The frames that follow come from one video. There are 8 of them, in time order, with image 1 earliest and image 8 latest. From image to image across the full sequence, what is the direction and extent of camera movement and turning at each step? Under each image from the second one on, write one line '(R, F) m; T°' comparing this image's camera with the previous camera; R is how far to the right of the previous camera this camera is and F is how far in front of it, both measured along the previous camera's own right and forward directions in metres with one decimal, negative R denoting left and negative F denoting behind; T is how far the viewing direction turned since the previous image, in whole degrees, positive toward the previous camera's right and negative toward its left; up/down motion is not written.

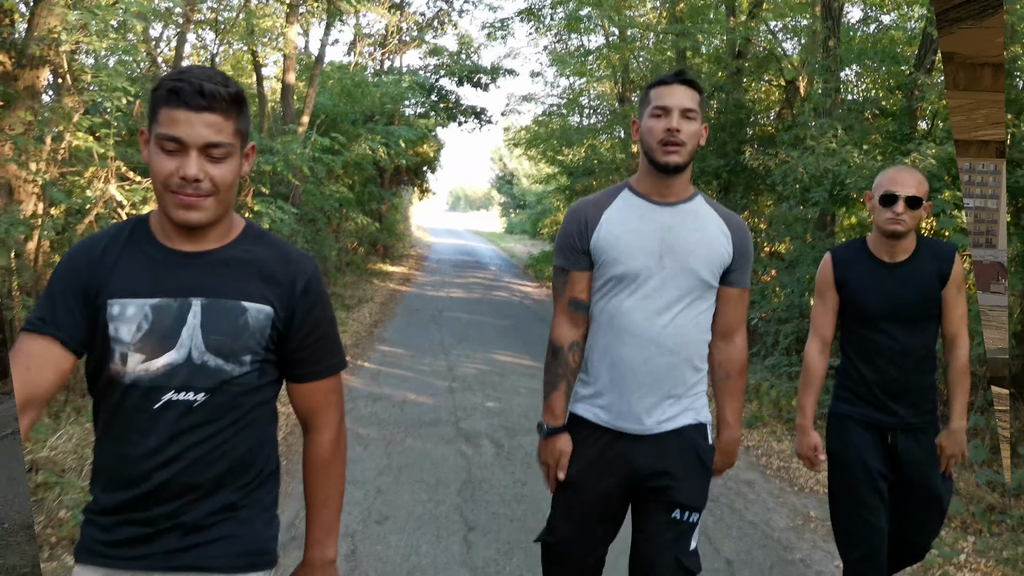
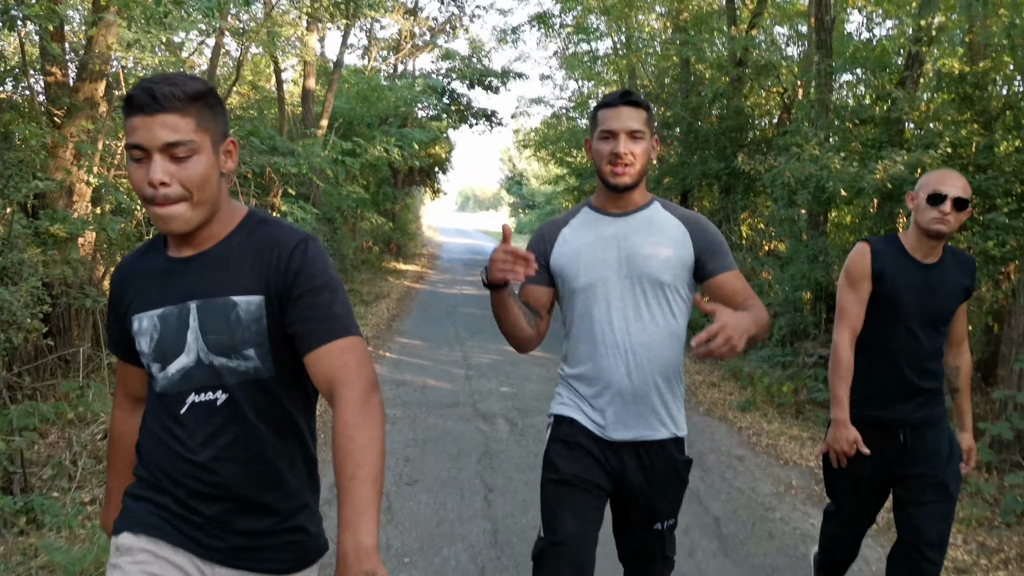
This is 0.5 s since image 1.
(0.0, -0.6) m; -1°
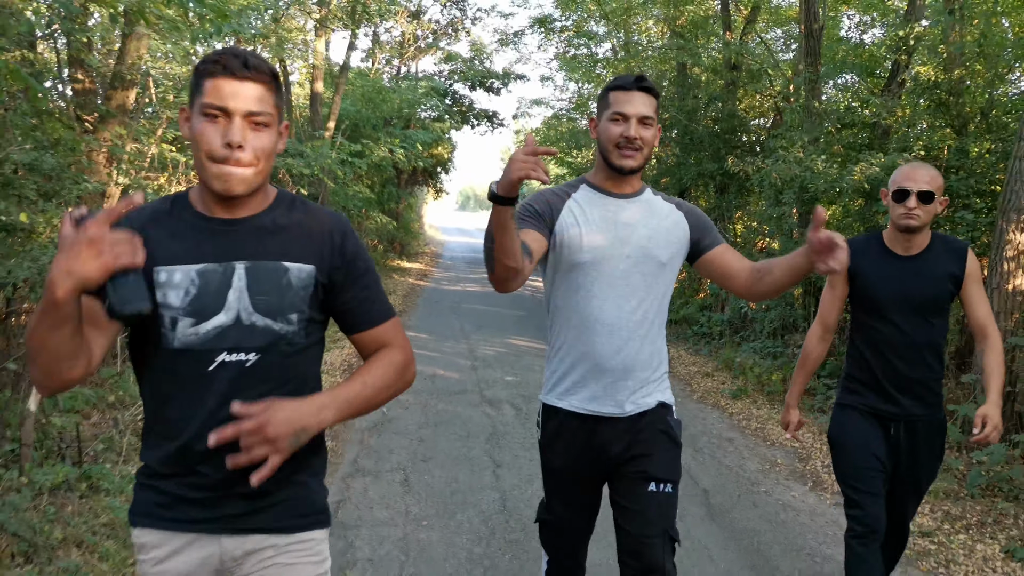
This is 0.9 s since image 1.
(0.0, -0.4) m; 0°
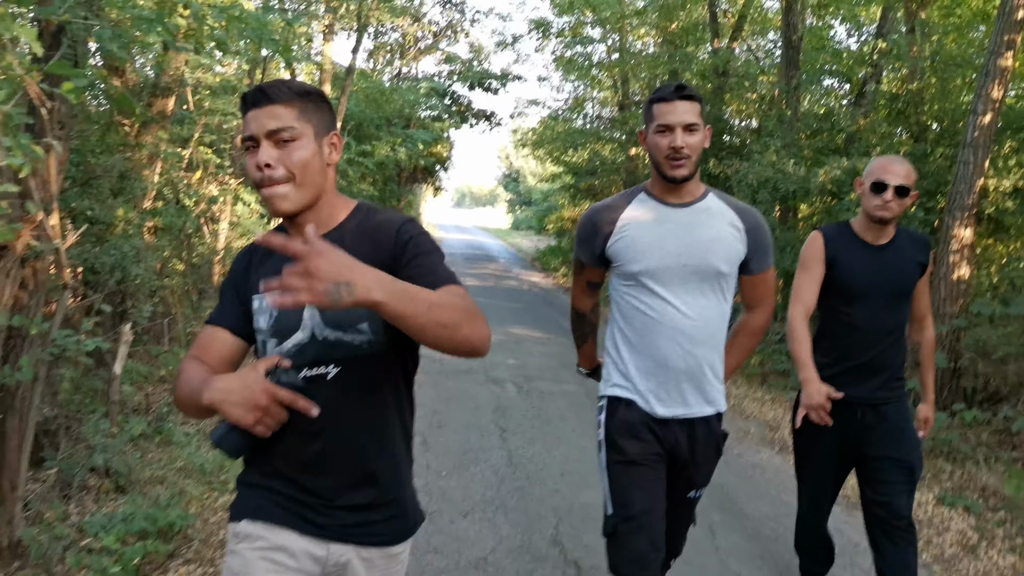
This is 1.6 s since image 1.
(-0.1, -0.8) m; 0°
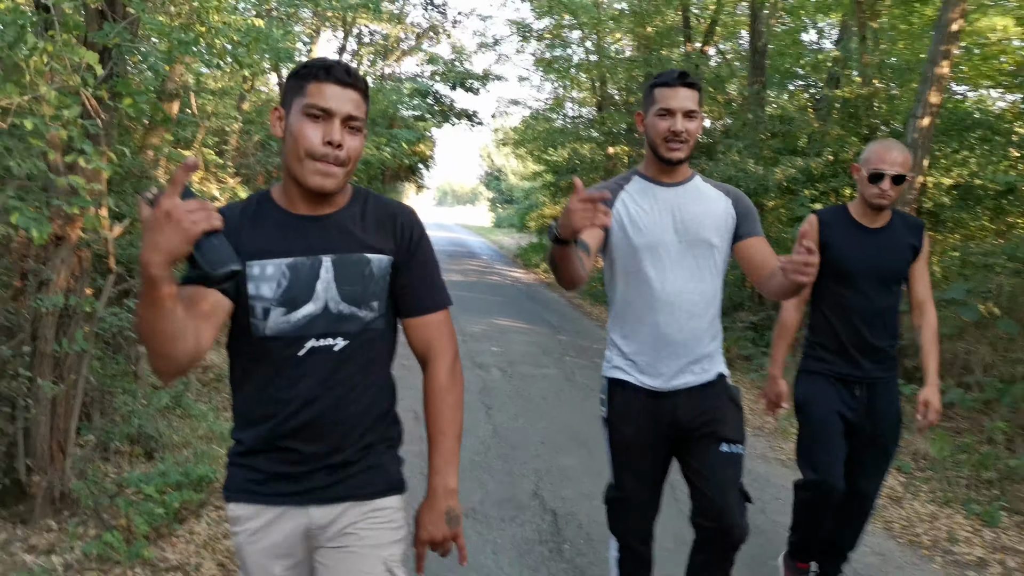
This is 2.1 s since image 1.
(0.0, -0.6) m; +1°
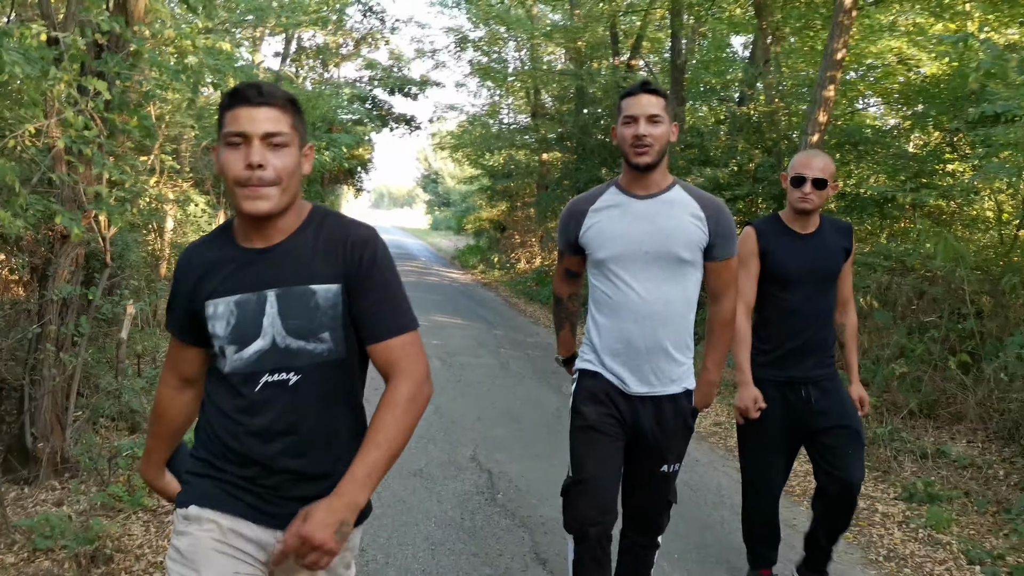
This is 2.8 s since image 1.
(0.0, -0.8) m; +4°
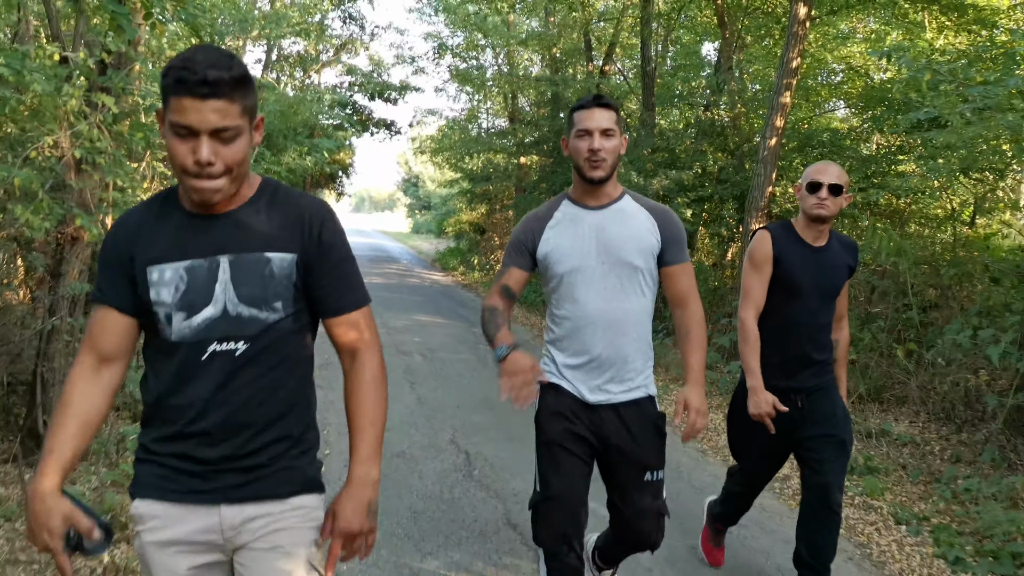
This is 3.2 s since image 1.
(+0.1, -0.5) m; +1°
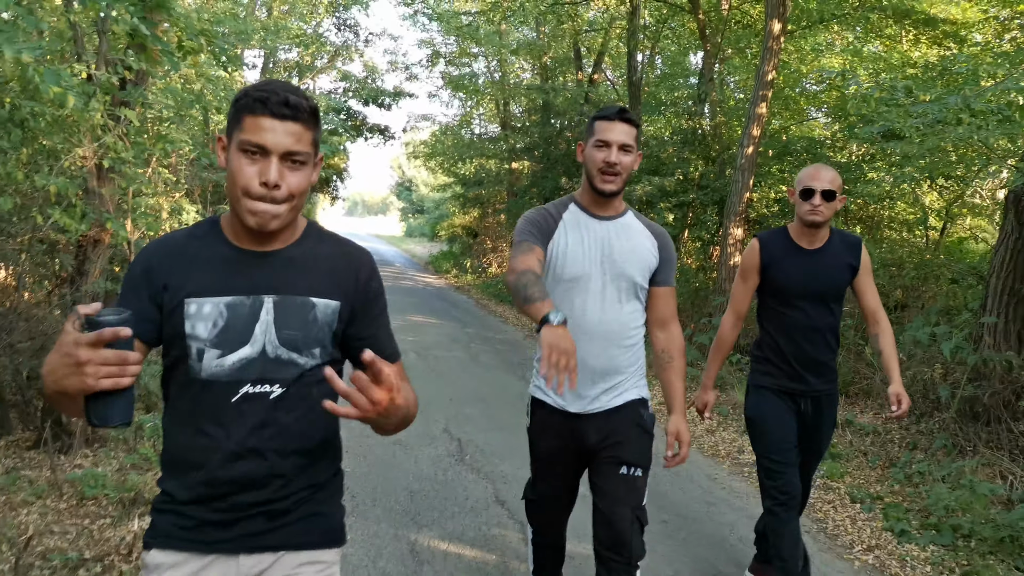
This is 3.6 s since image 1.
(0.0, -0.4) m; 0°
